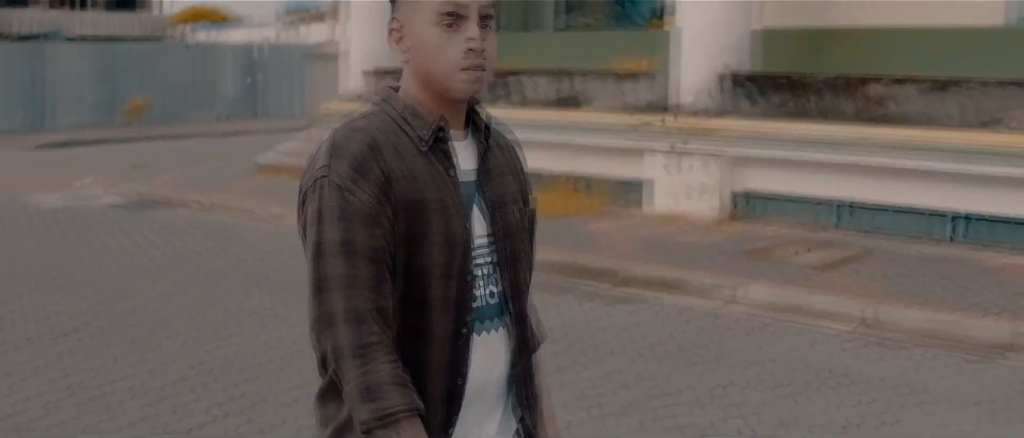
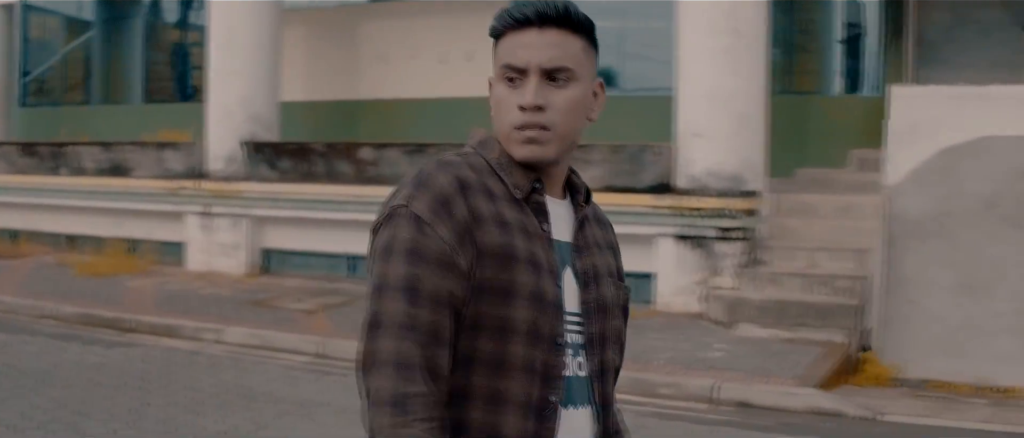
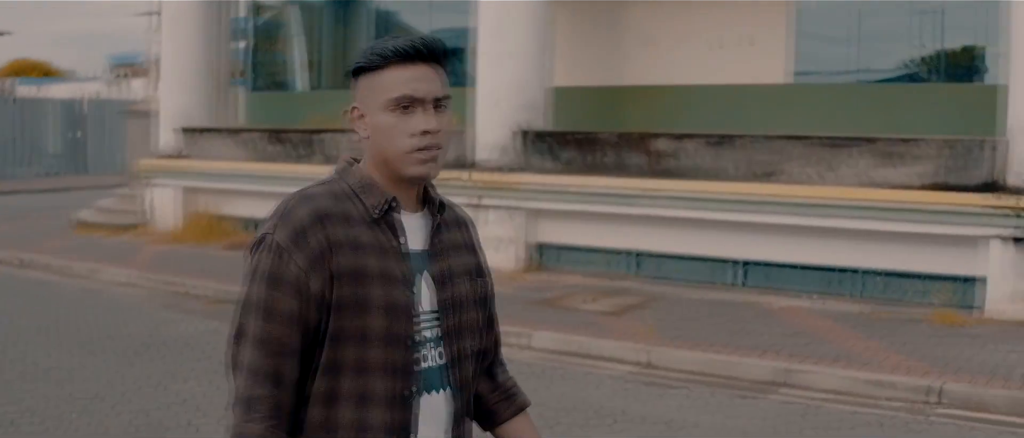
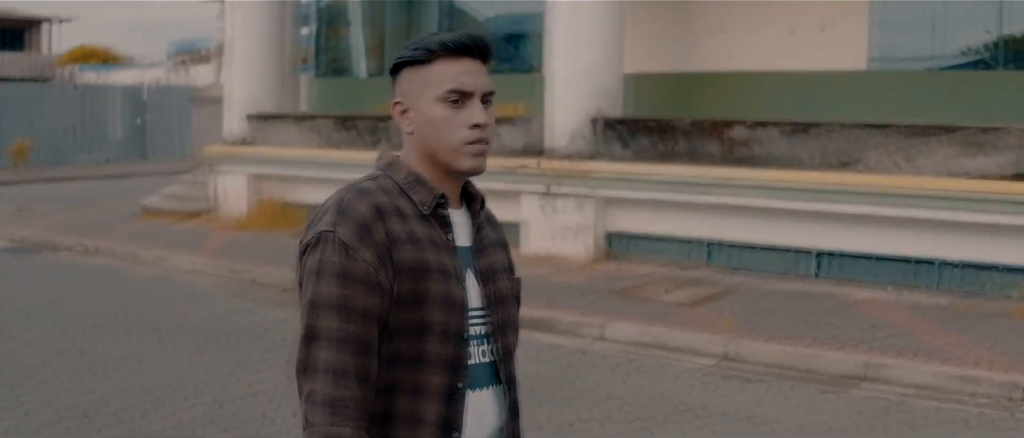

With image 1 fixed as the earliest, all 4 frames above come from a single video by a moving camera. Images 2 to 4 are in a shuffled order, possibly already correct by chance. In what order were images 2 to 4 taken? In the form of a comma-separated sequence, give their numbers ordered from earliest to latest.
4, 3, 2
